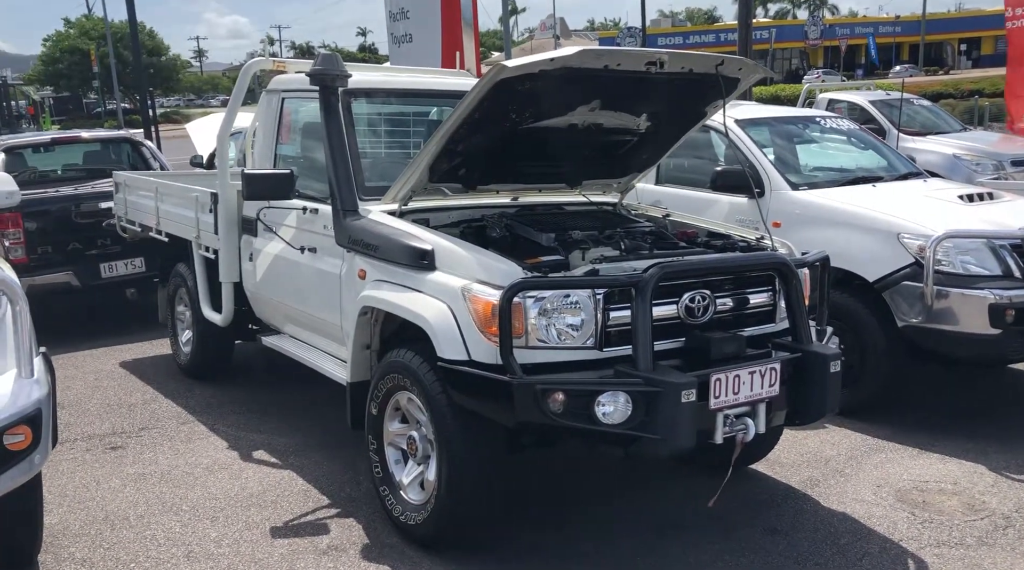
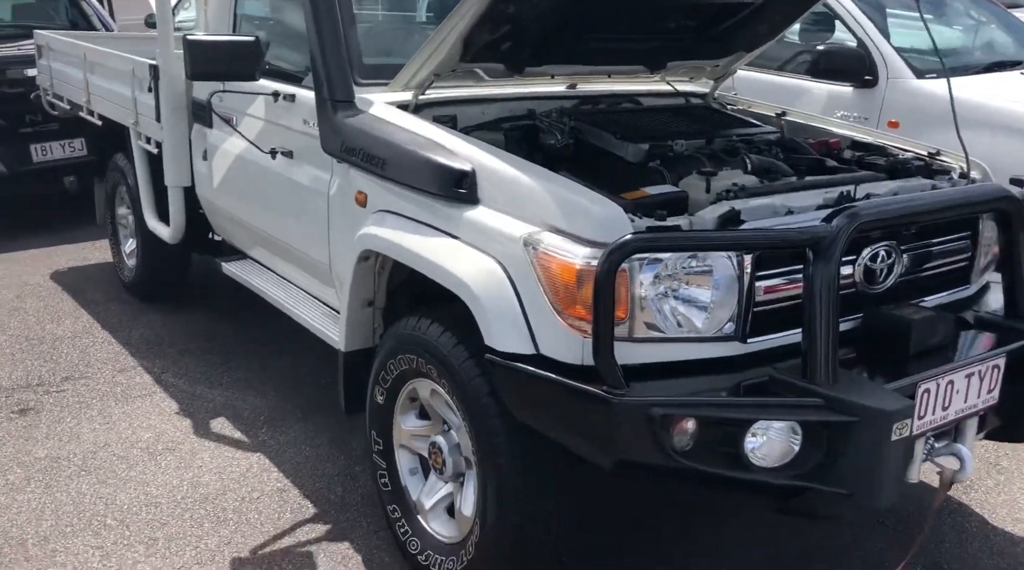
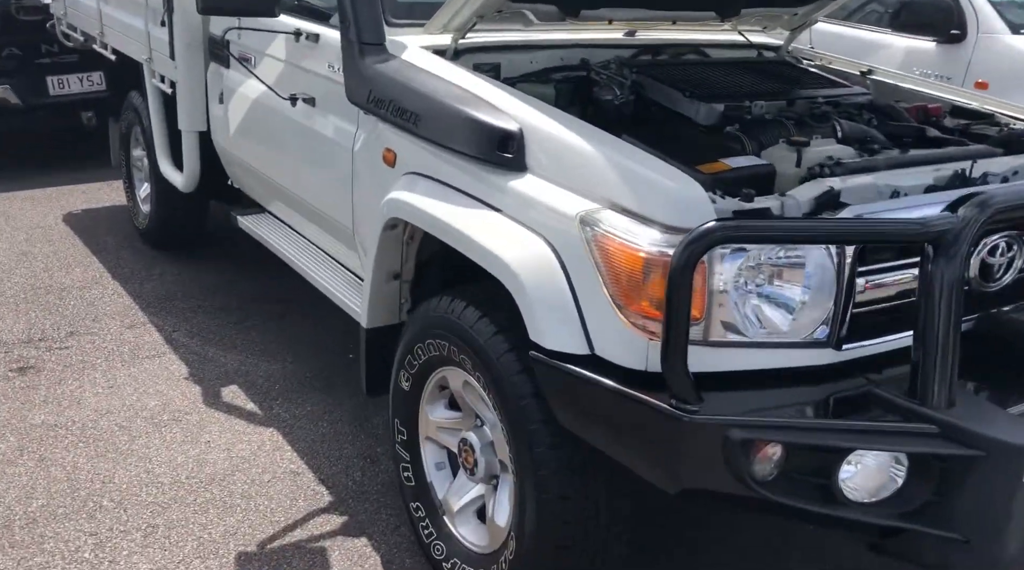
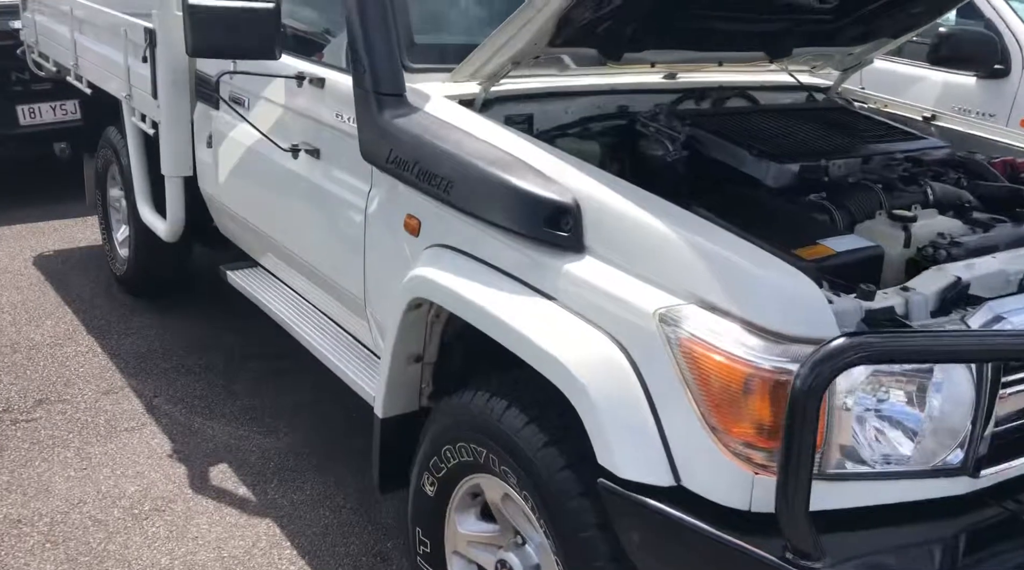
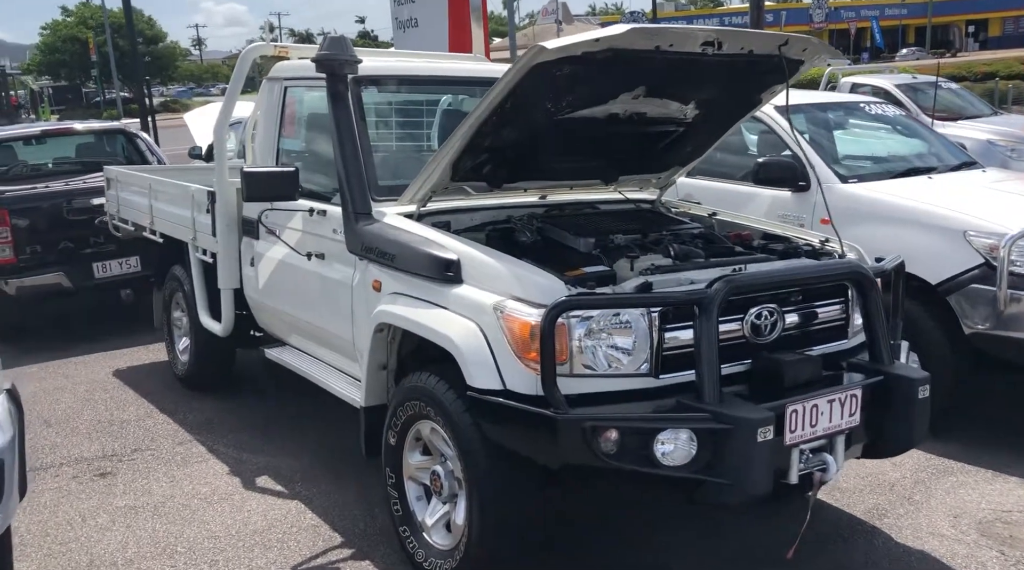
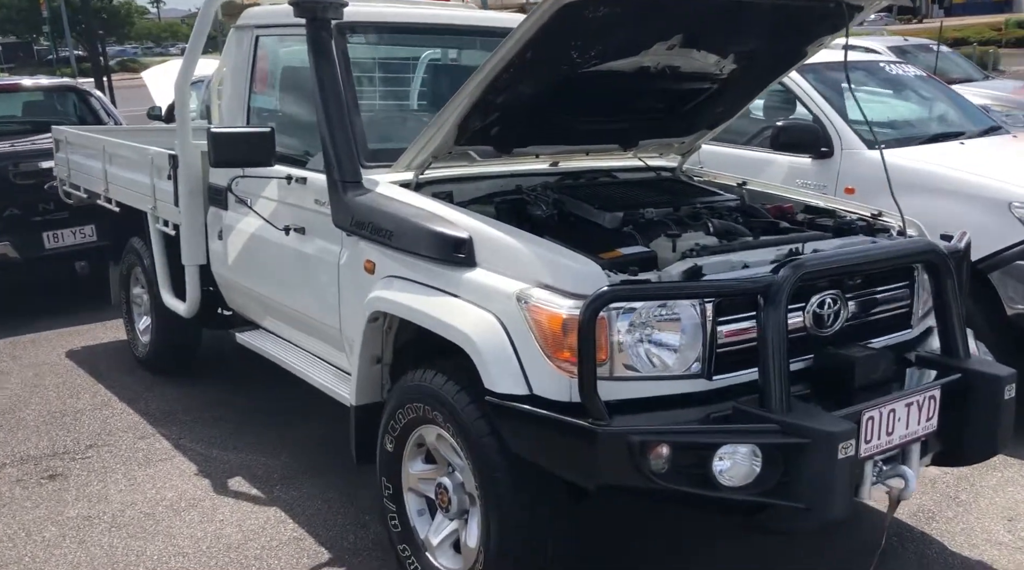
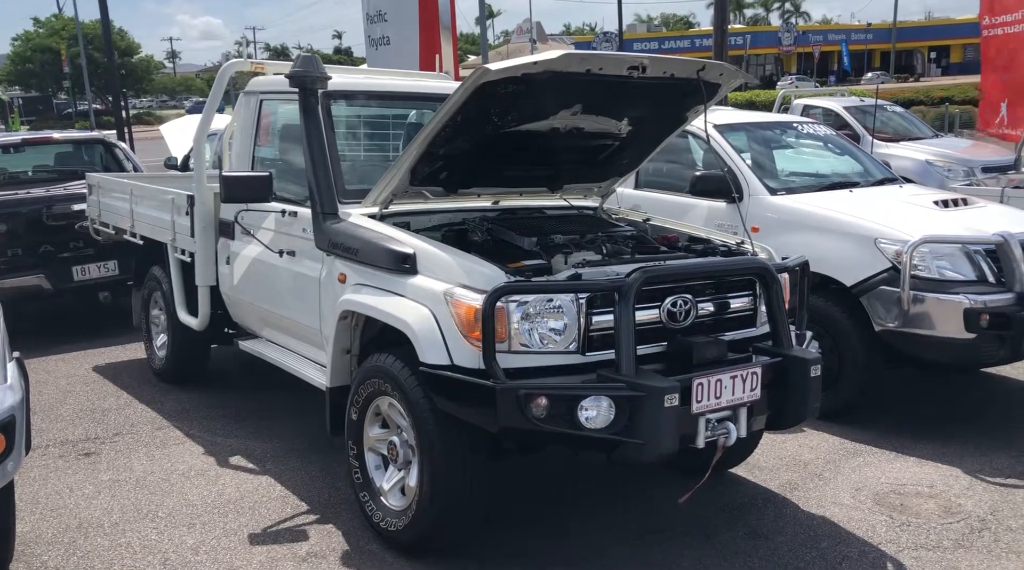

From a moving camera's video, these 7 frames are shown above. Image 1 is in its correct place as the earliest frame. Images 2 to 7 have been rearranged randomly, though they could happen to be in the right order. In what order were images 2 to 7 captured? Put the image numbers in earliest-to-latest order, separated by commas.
7, 5, 6, 2, 3, 4
